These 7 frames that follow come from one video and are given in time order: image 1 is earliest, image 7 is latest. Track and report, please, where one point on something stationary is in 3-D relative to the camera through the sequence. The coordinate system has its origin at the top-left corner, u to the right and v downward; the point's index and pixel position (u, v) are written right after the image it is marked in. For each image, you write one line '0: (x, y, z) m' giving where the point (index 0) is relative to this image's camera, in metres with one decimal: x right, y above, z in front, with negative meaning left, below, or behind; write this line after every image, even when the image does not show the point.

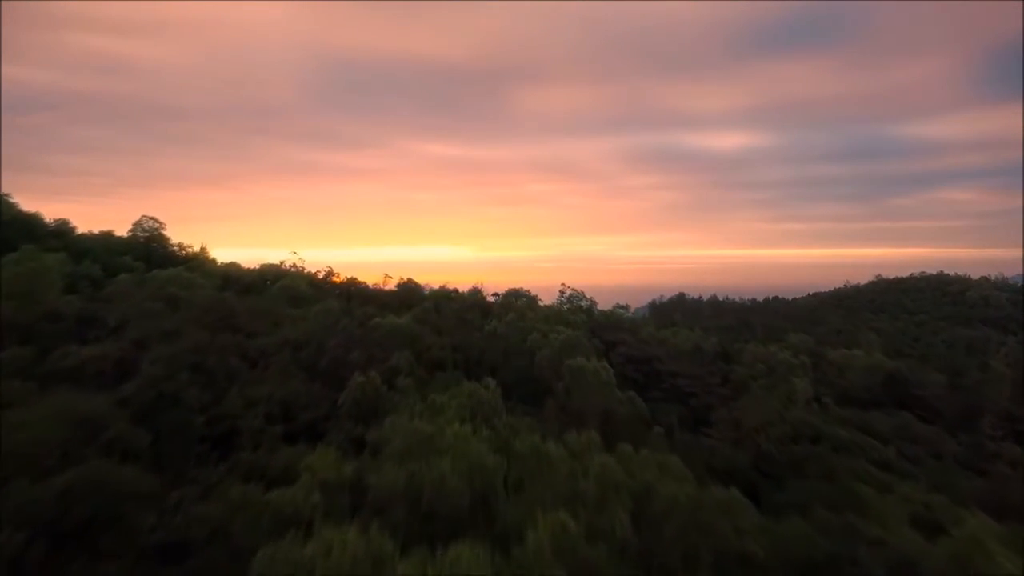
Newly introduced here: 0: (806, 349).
0: (+8.2, -1.7, +17.3) m
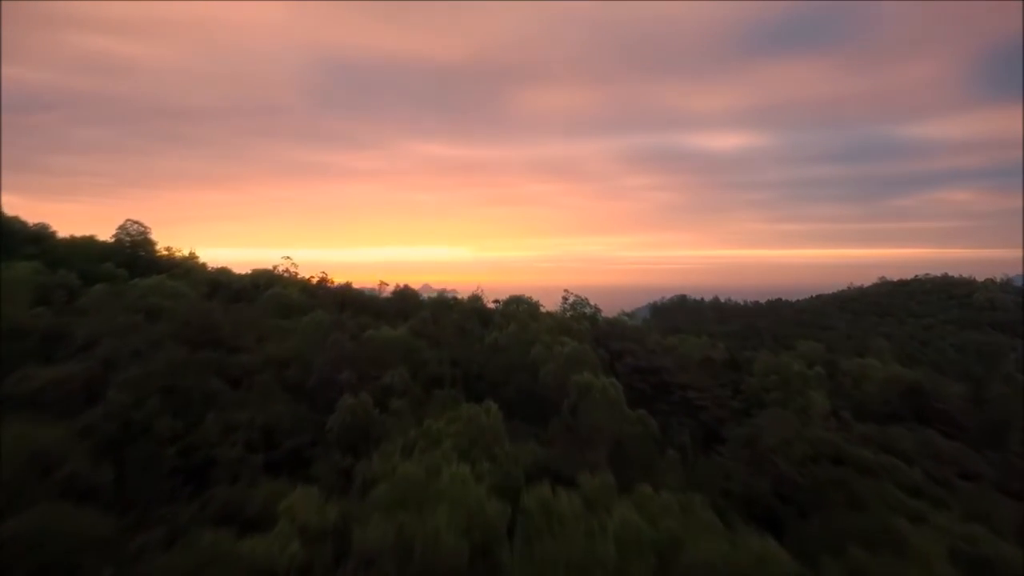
0: (+8.2, -1.9, +16.6) m
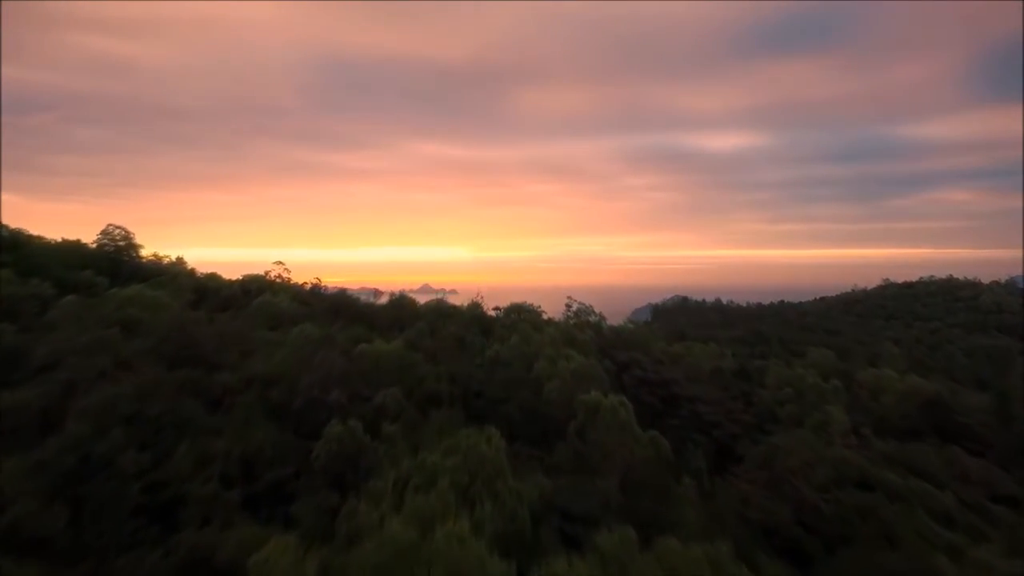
0: (+8.2, -2.1, +15.9) m
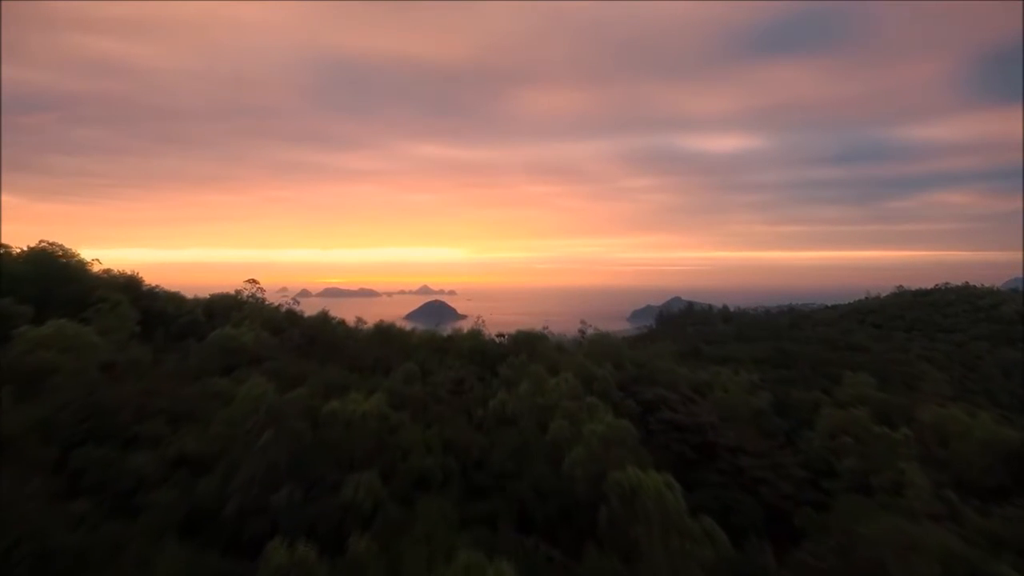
0: (+8.4, -2.6, +13.8) m
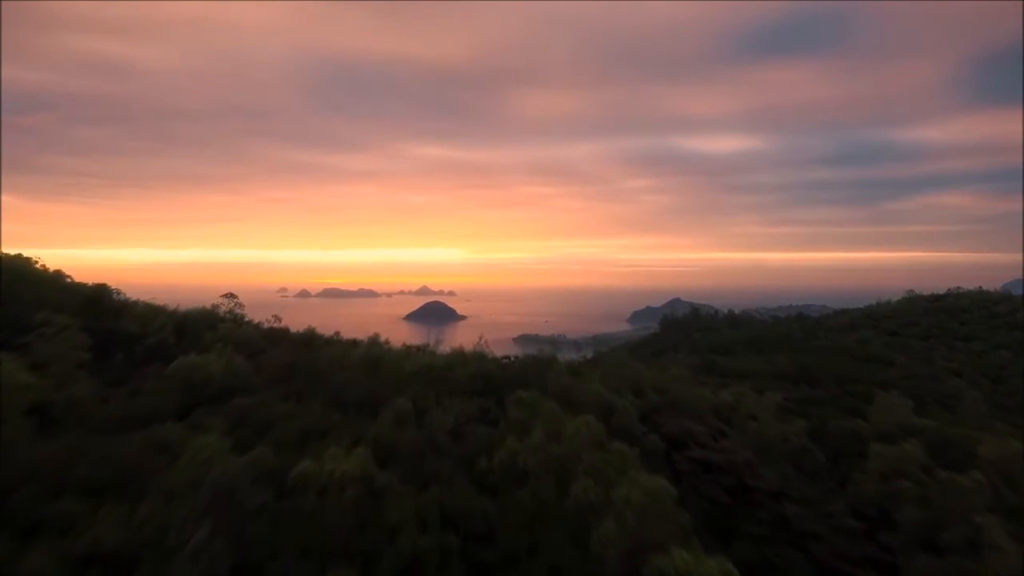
0: (+8.5, -3.0, +12.3) m
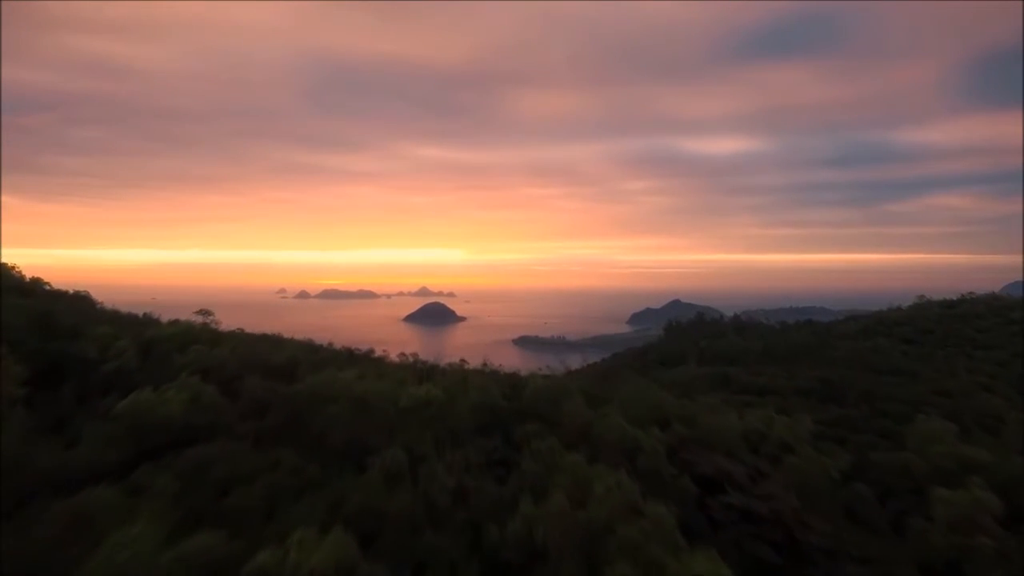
0: (+8.7, -3.3, +10.9) m
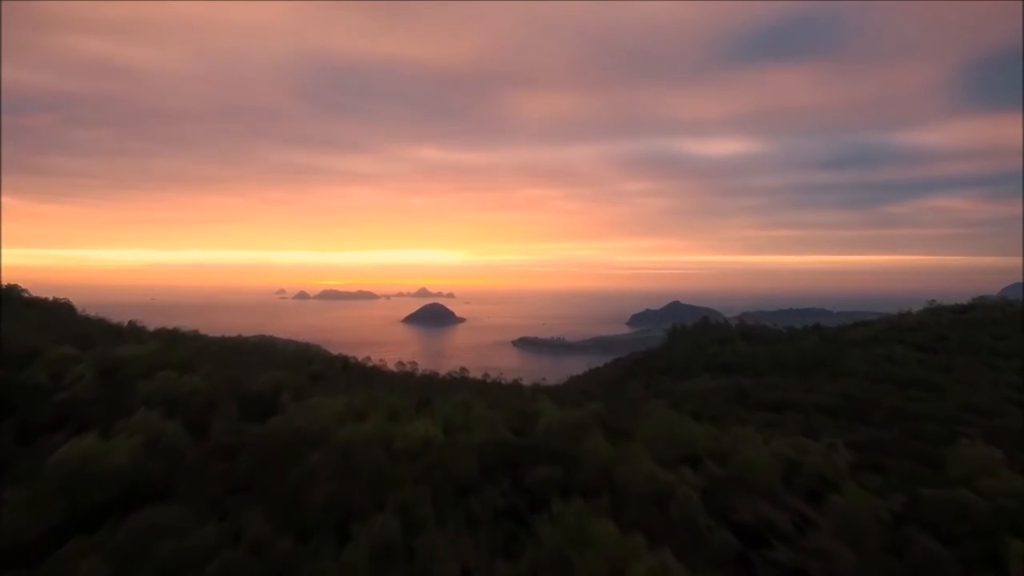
0: (+8.8, -3.6, +9.6) m
